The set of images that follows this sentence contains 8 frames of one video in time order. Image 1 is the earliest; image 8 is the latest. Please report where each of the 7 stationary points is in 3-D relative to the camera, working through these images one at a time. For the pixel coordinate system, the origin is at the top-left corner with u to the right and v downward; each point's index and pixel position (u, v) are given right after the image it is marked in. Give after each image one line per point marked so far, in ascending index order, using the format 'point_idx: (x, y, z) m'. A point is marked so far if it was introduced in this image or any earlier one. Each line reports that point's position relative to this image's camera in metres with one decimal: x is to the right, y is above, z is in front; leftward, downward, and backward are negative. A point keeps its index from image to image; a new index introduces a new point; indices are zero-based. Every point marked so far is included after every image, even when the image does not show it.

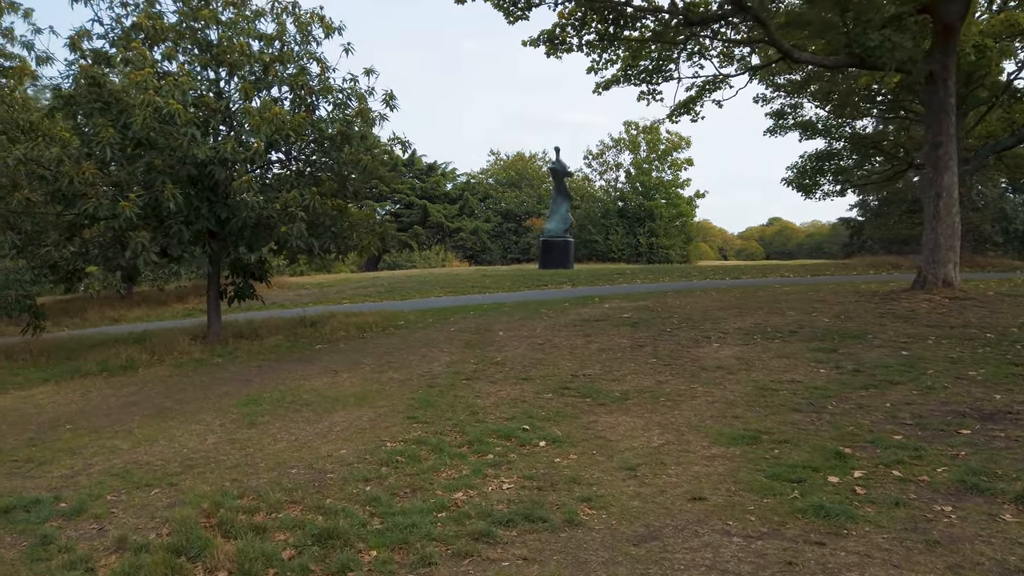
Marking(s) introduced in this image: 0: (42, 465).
0: (-3.6, -1.3, +5.7) m
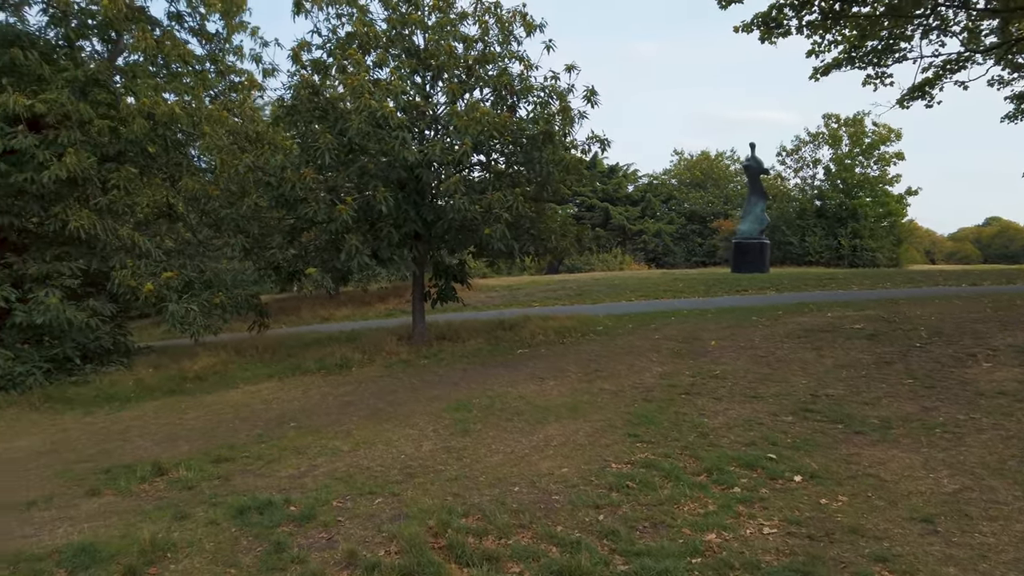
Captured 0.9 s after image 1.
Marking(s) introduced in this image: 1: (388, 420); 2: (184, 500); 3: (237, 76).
0: (-1.9, -1.3, +5.8) m
1: (-1.1, -1.2, +7.0) m
2: (-2.2, -1.4, +5.1) m
3: (-4.8, +3.7, +13.3) m
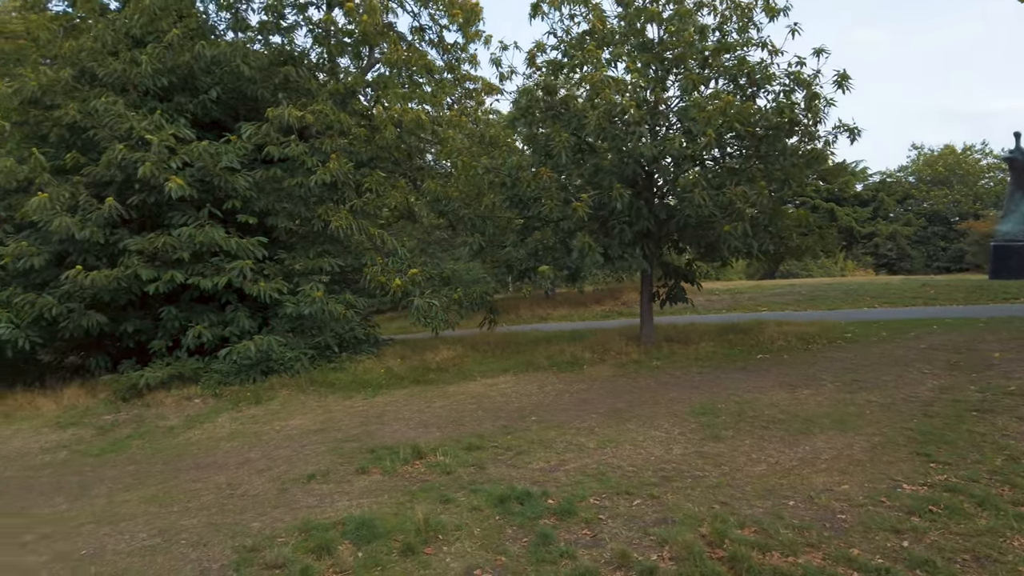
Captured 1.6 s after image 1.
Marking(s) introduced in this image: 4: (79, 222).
0: (+0.1, -1.3, +5.9) m
1: (+1.1, -1.2, +6.8) m
2: (-0.5, -1.4, +5.2) m
3: (-0.8, +3.8, +13.9) m
4: (-5.2, +0.8, +9.2) m
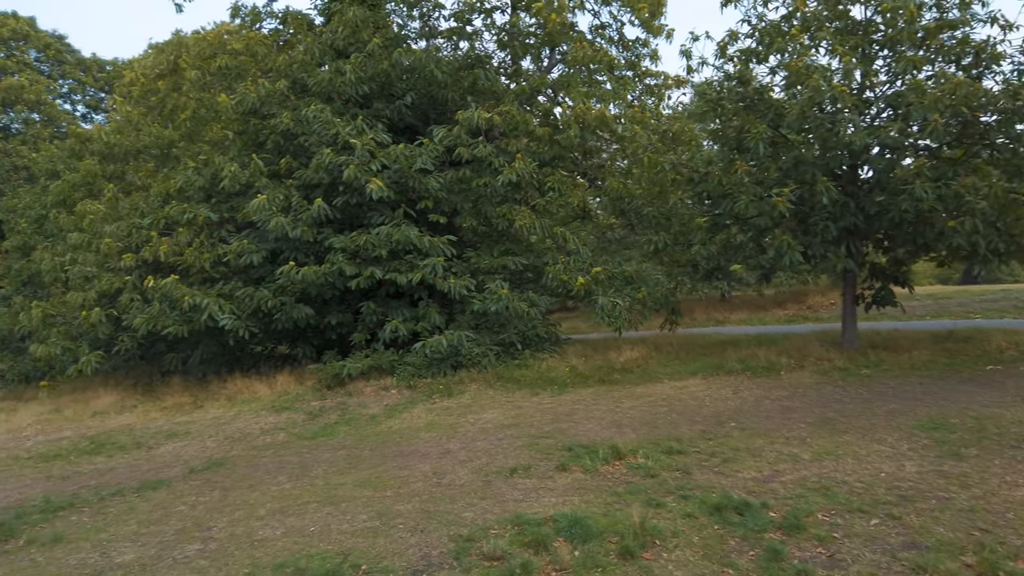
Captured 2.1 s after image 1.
0: (+1.6, -1.3, +5.6) m
1: (+2.7, -1.2, +6.2) m
2: (+0.9, -1.3, +5.0) m
3: (+2.5, +3.7, +13.6) m
4: (-2.9, +0.9, +9.9) m
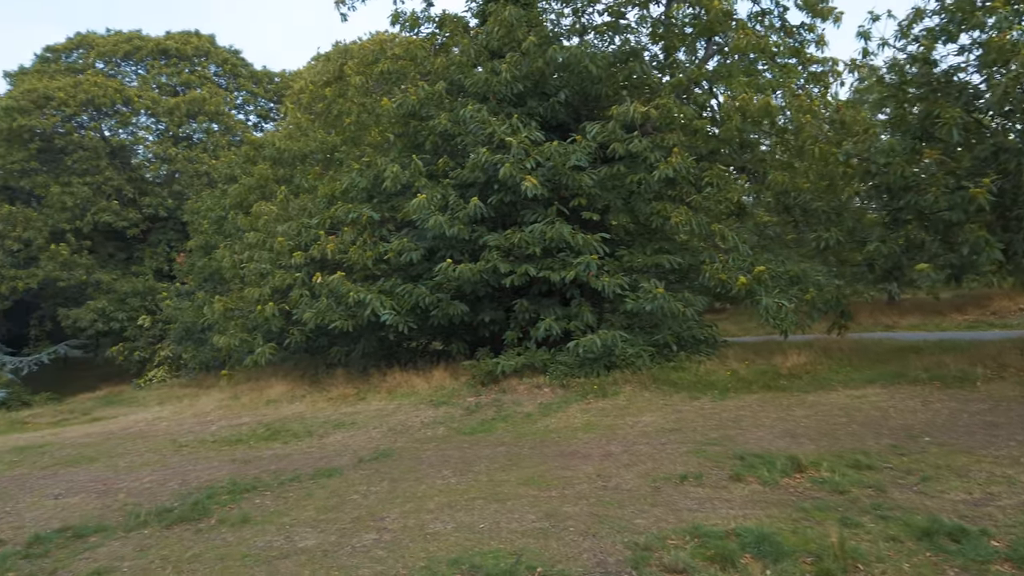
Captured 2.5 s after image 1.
0: (+2.8, -1.3, +5.0) m
1: (+4.0, -1.2, +5.5) m
2: (+2.0, -1.3, +4.6) m
3: (+5.2, +3.7, +12.7) m
4: (-0.8, +0.9, +10.1) m
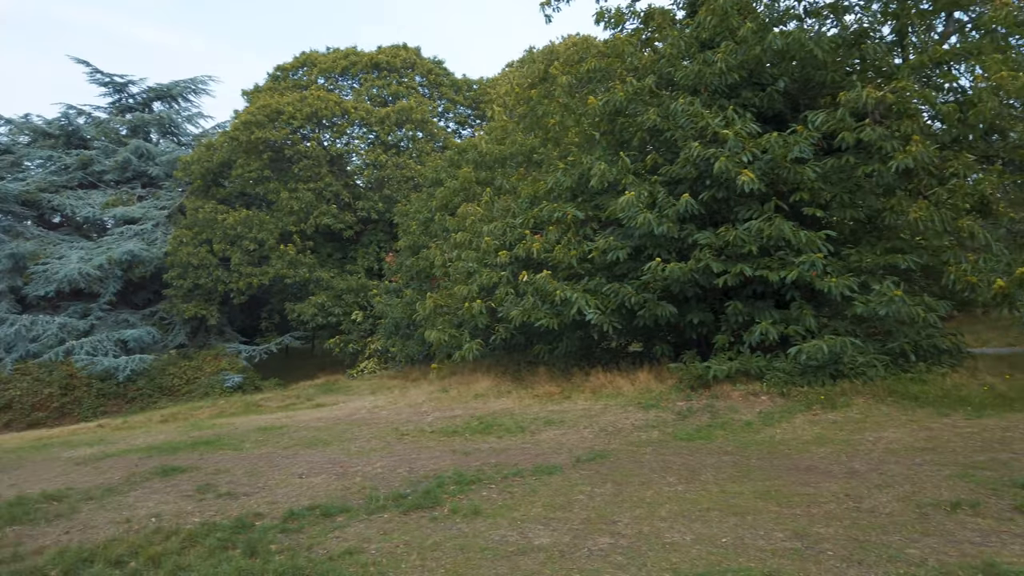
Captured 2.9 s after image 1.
0: (+4.2, -1.3, +4.0) m
1: (+5.5, -1.2, +4.1) m
2: (+3.3, -1.3, +3.8) m
3: (+8.4, +3.7, +10.9) m
4: (+1.9, +0.9, +9.8) m
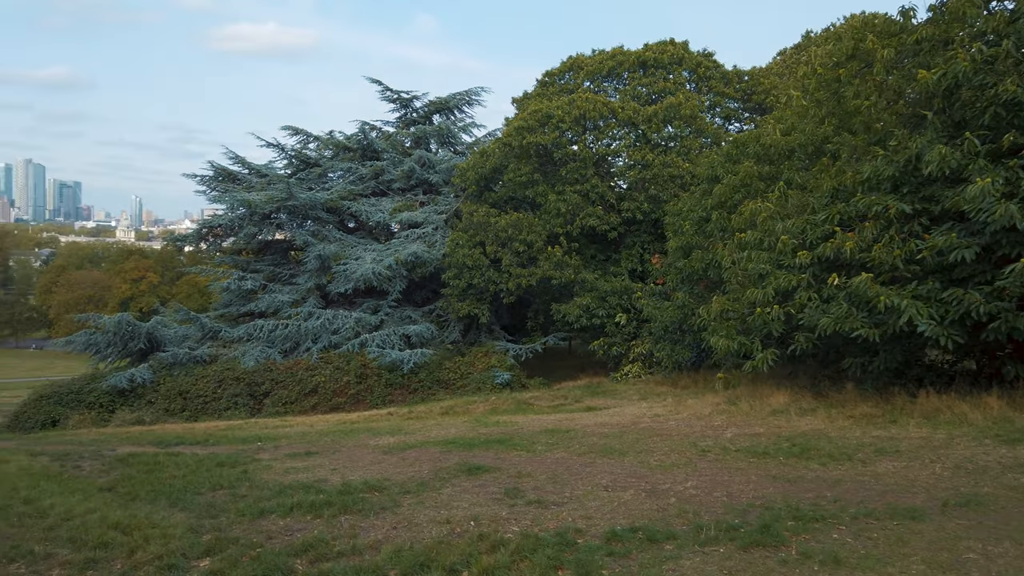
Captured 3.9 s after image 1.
0: (+5.7, -1.4, +1.8) m
1: (+7.0, -1.3, +1.5) m
2: (+4.8, -1.4, +1.9) m
3: (+11.9, +3.5, +7.0) m
4: (+5.4, +0.8, +8.0) m
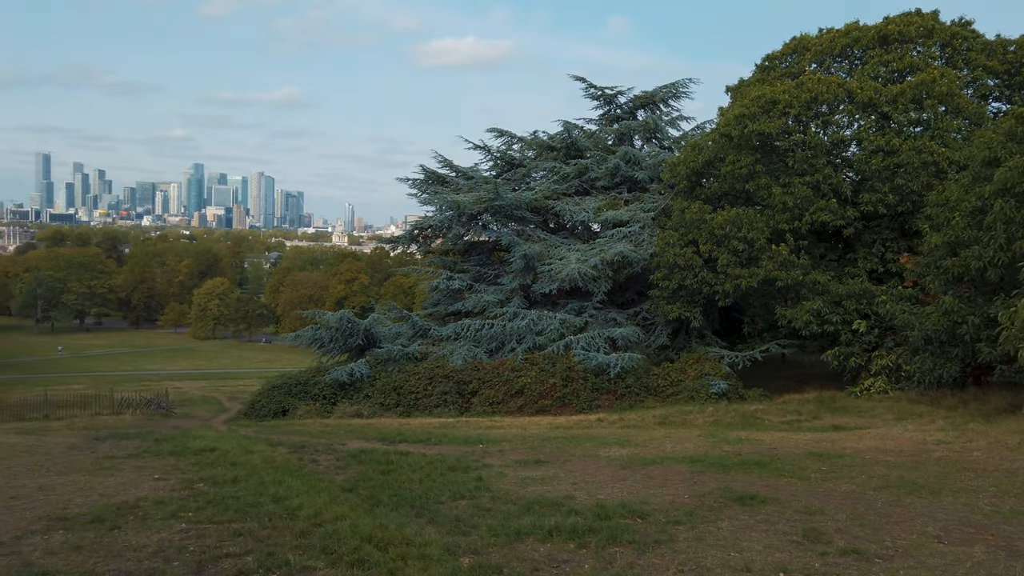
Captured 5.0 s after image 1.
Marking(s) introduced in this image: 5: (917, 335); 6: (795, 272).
0: (+6.4, -1.4, -0.6) m
1: (+7.6, -1.3, -1.2) m
2: (+5.6, -1.4, -0.3) m
3: (+13.8, +3.4, +3.0) m
4: (+7.7, +0.8, +5.5) m
5: (+7.9, -0.9, +14.8) m
6: (+7.1, +0.4, +19.1) m
